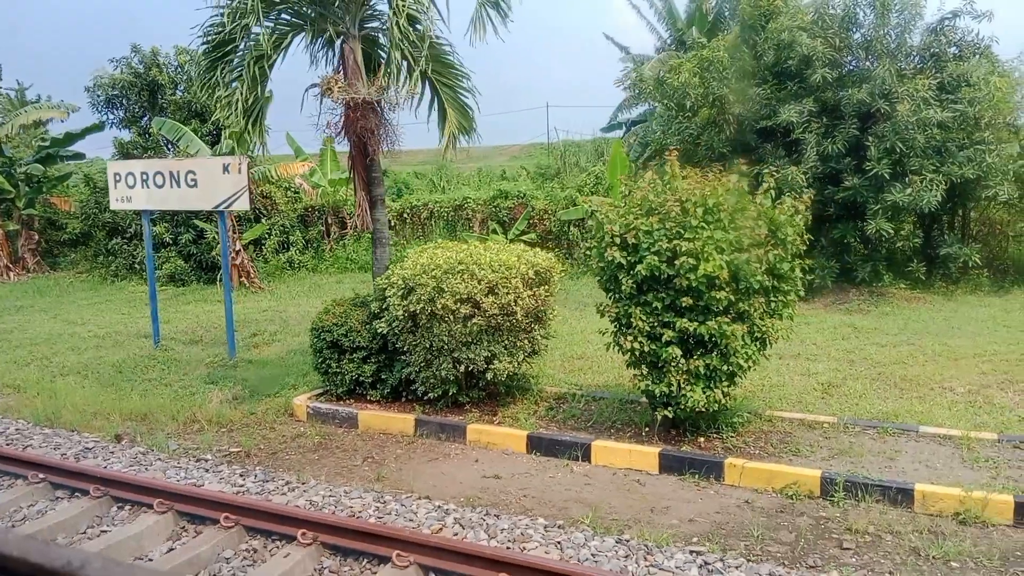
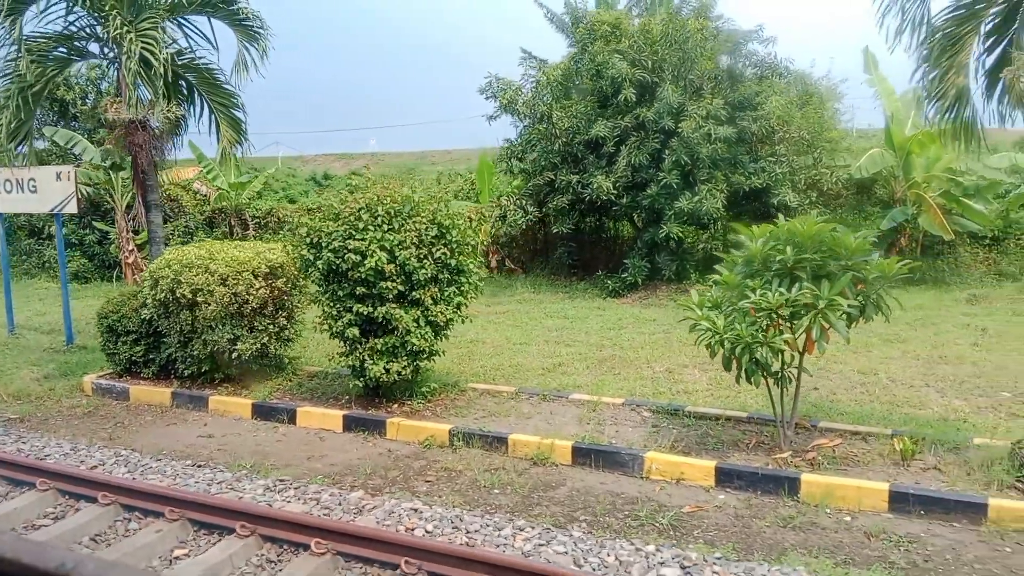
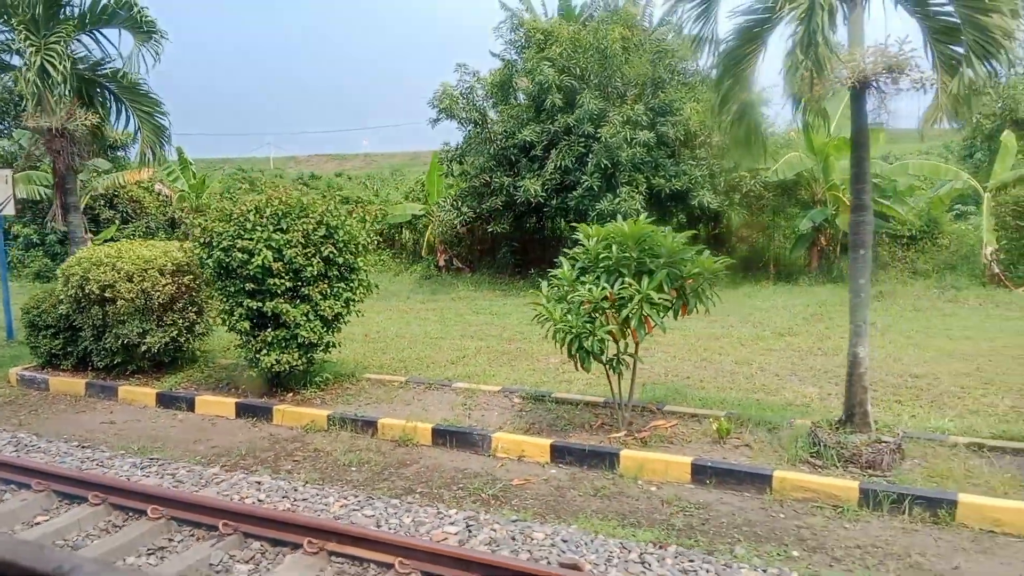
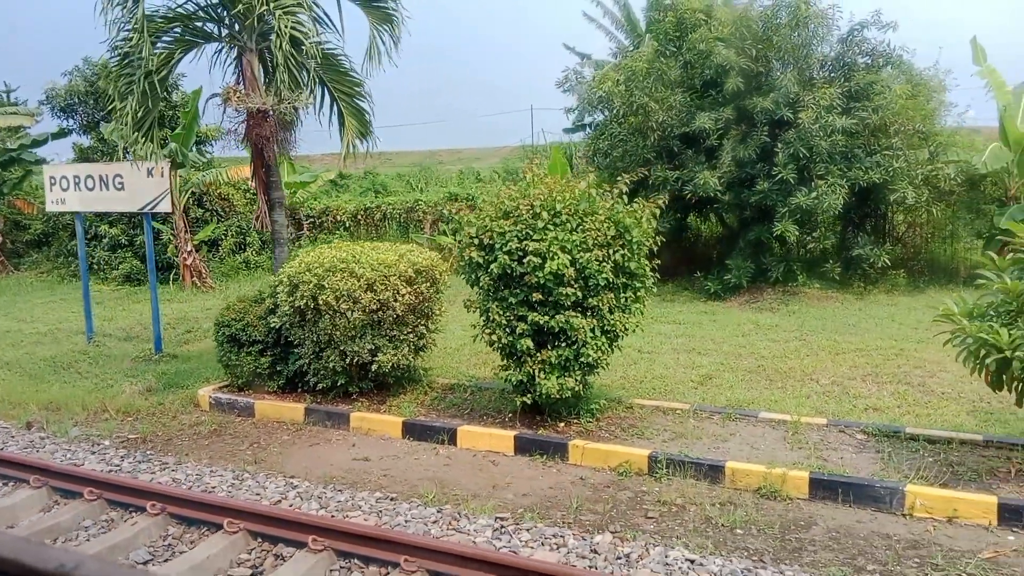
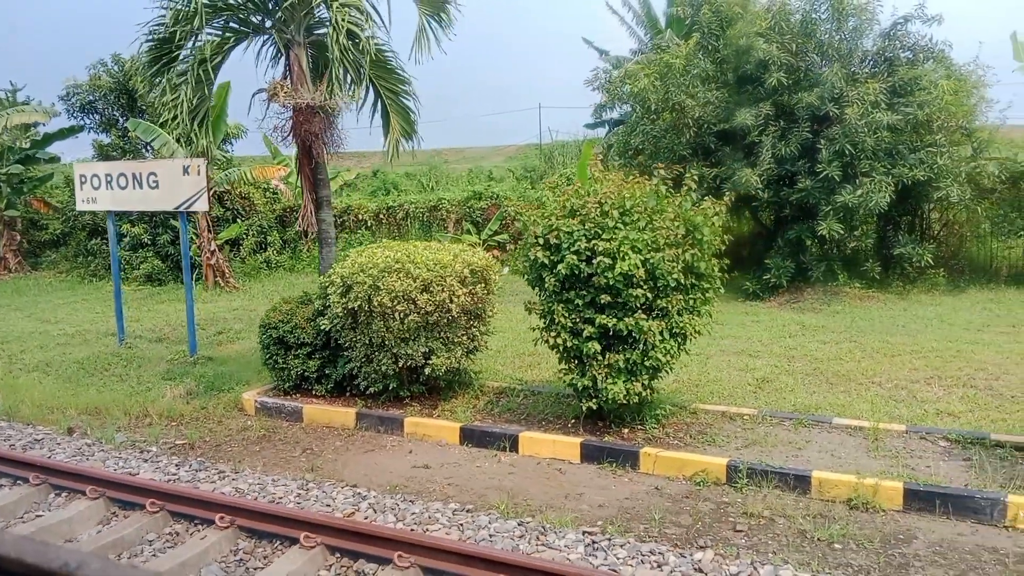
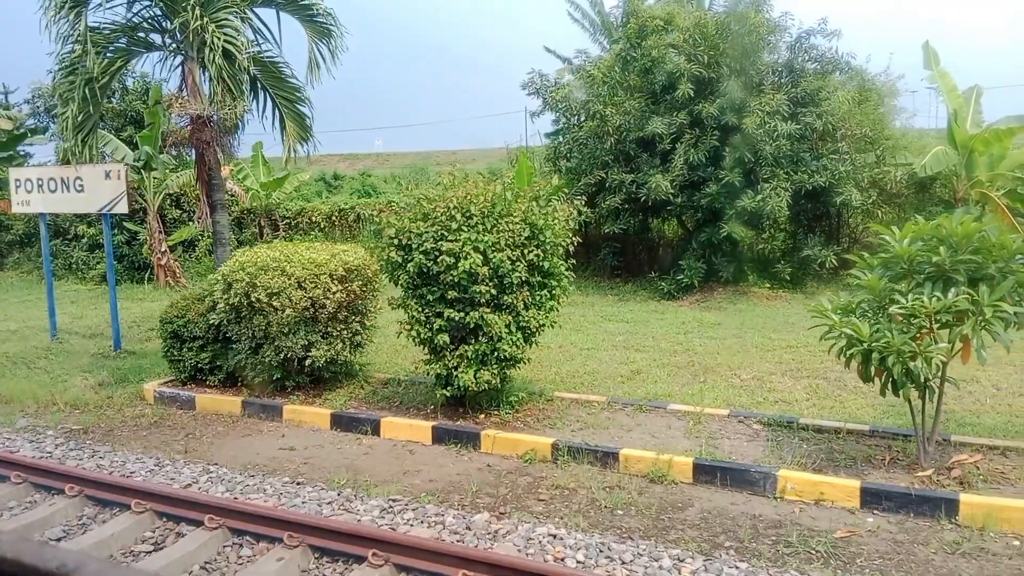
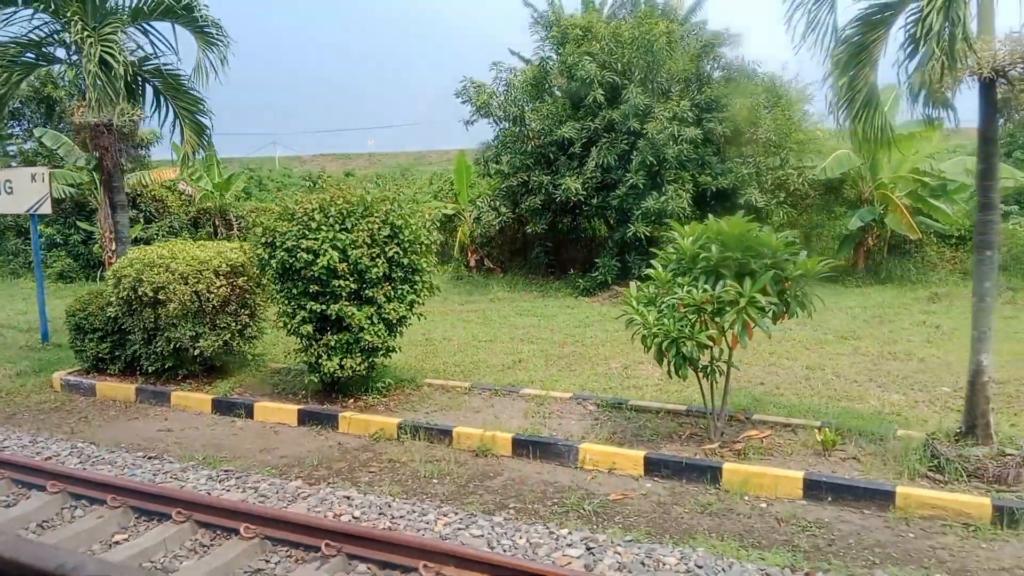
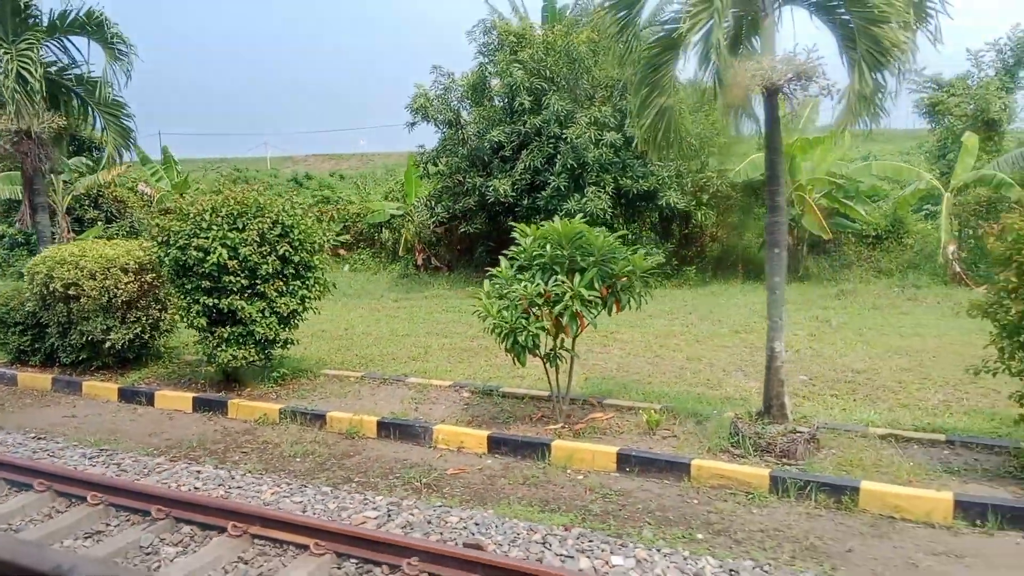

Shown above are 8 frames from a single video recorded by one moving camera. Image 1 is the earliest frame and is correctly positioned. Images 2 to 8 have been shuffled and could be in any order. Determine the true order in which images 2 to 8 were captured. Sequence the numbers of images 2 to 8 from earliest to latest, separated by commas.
5, 4, 6, 2, 7, 3, 8
